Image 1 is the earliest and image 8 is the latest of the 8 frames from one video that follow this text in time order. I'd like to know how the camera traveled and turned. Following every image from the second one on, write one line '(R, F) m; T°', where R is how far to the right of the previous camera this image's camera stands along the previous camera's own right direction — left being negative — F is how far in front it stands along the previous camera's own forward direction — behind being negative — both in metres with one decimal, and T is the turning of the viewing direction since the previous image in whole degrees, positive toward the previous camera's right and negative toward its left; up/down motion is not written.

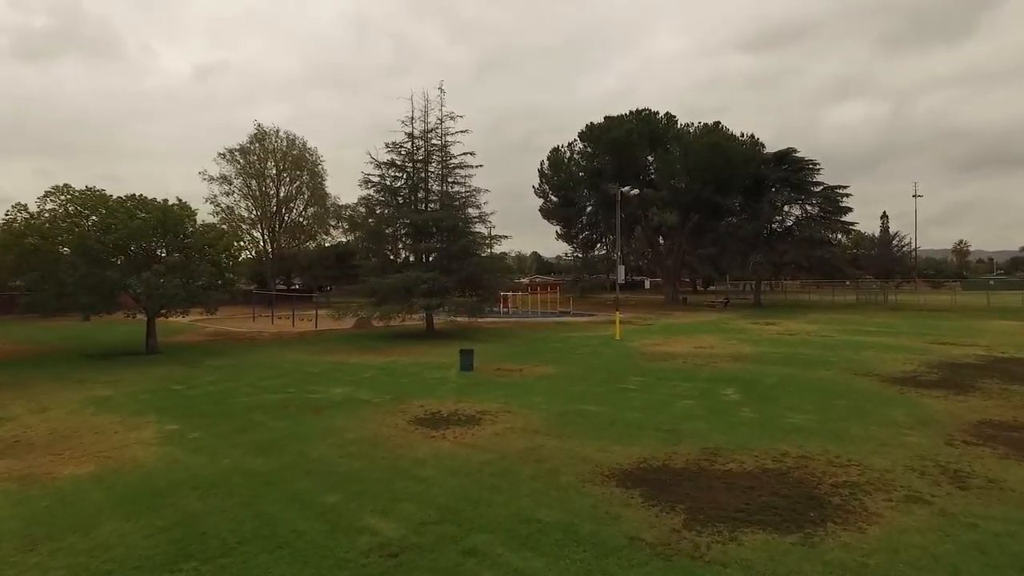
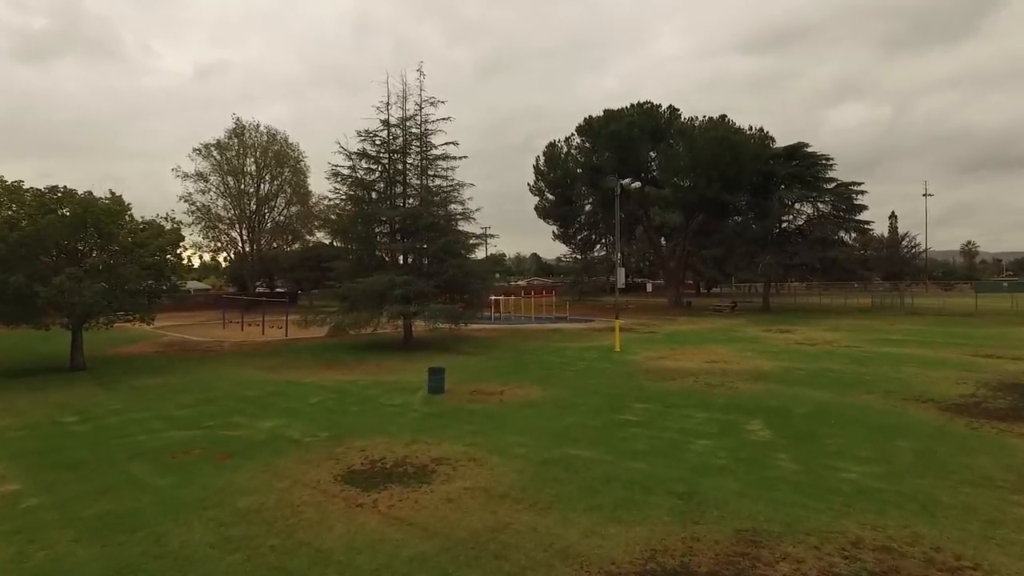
(+0.5, +2.5) m; 0°
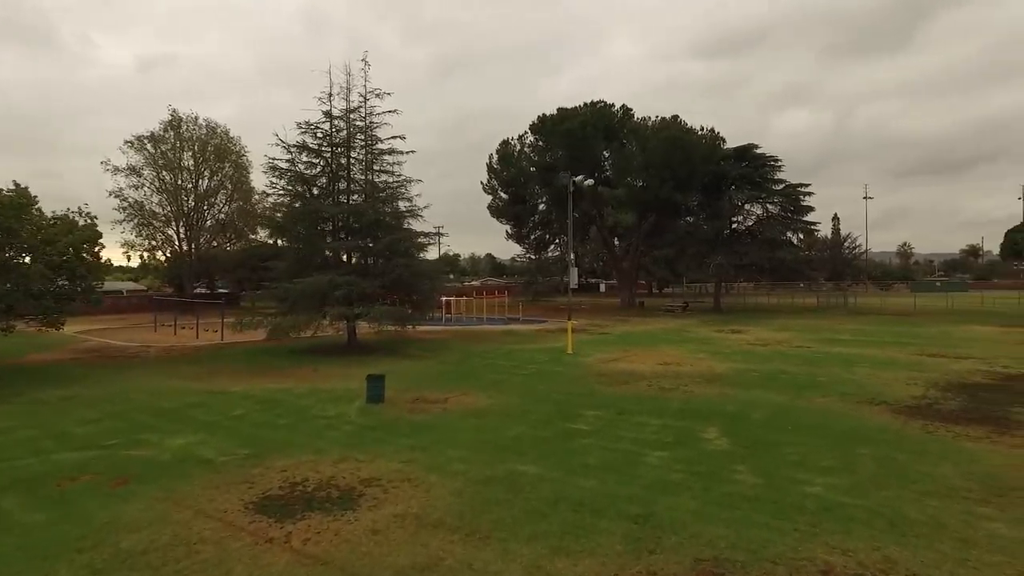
(+0.2, +0.7) m; +4°
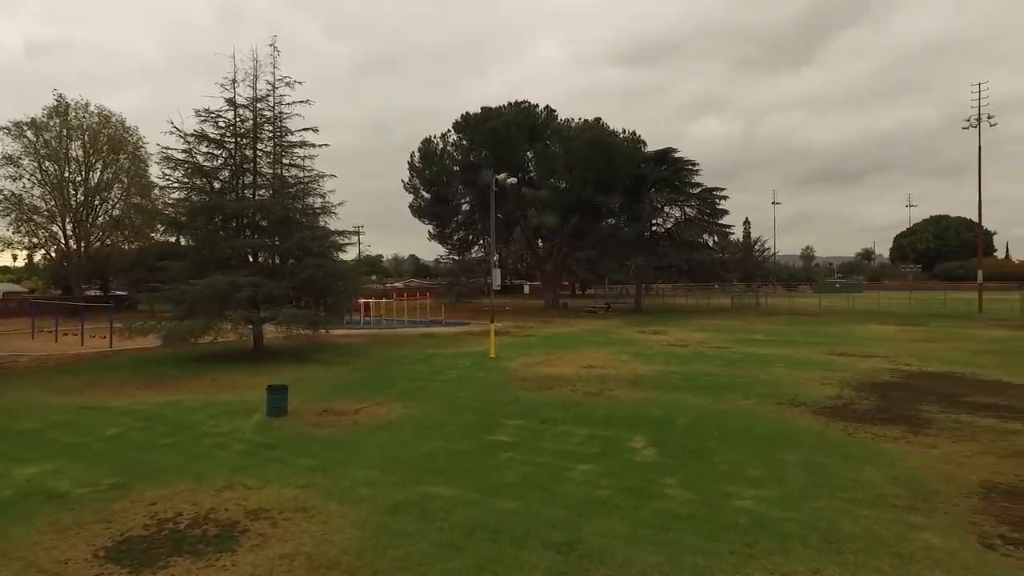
(+0.1, +0.7) m; +7°
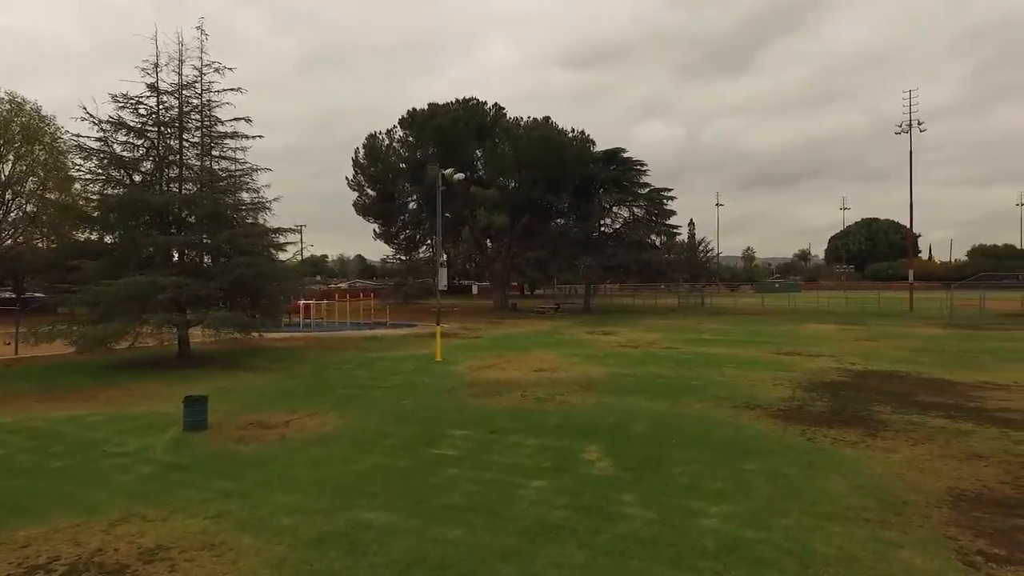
(+0.1, +0.7) m; +5°
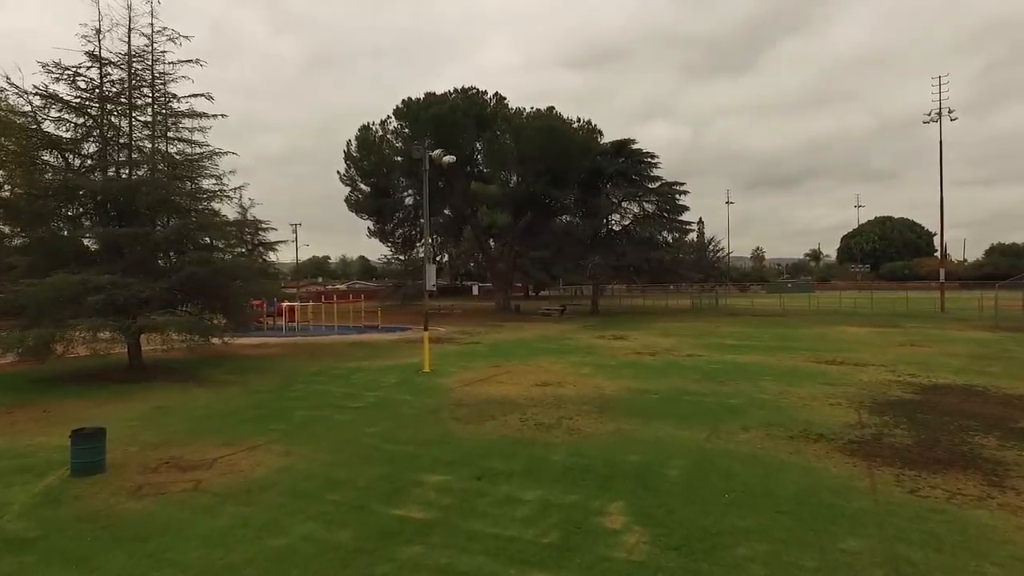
(+0.1, +2.5) m; 0°
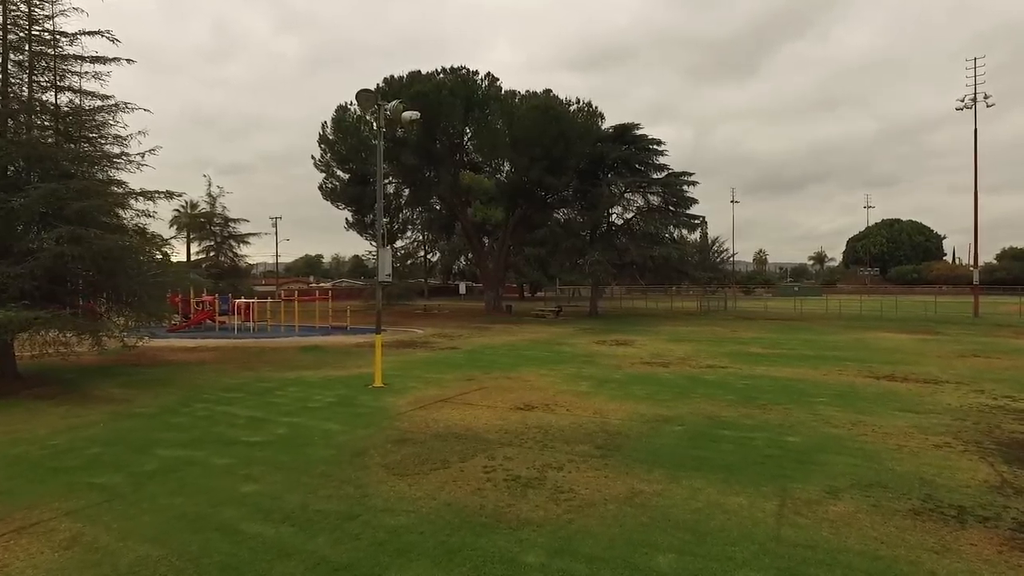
(+0.4, +3.5) m; 0°
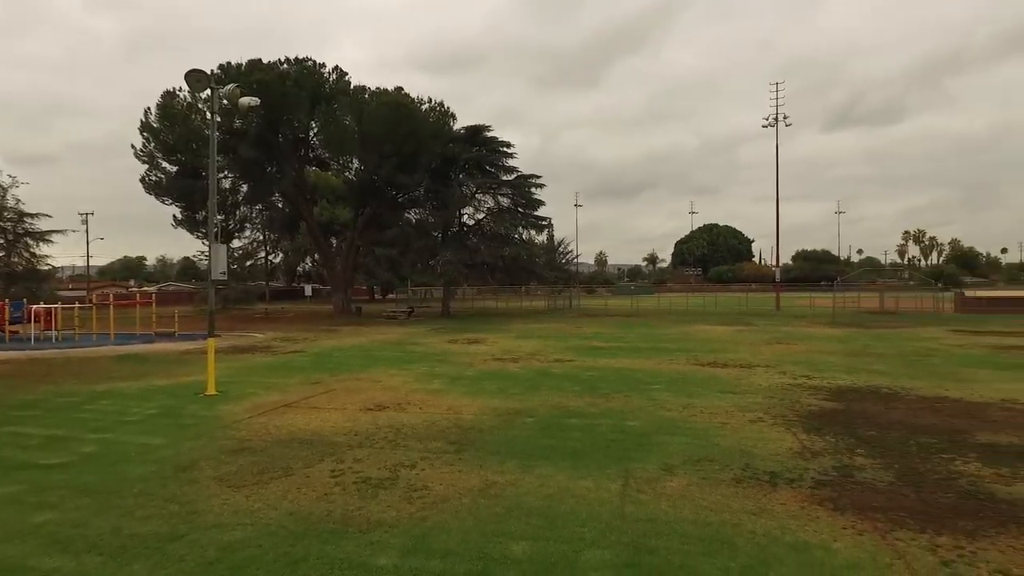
(0.0, +0.1) m; +13°
